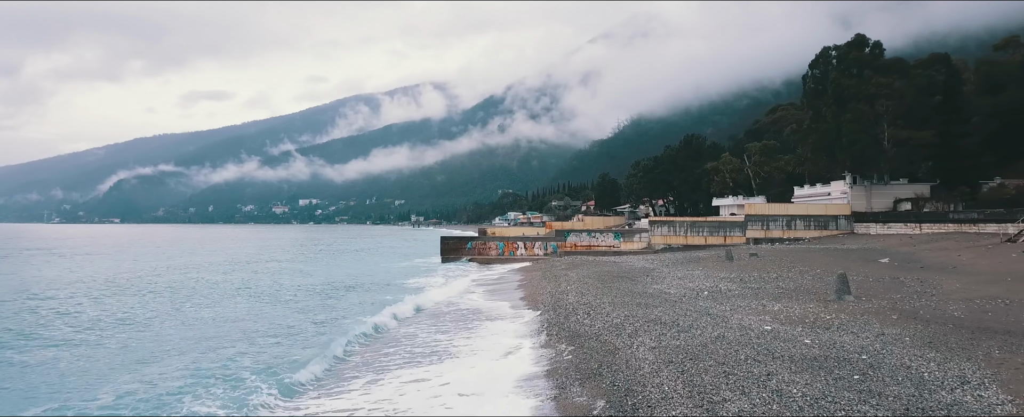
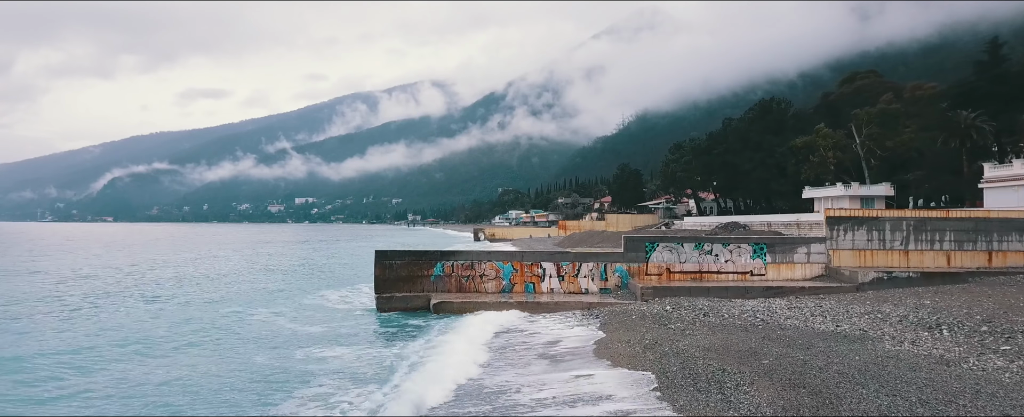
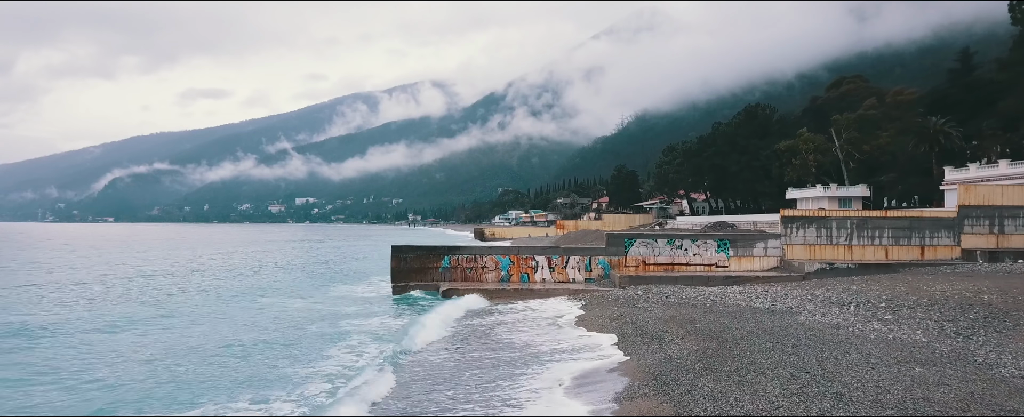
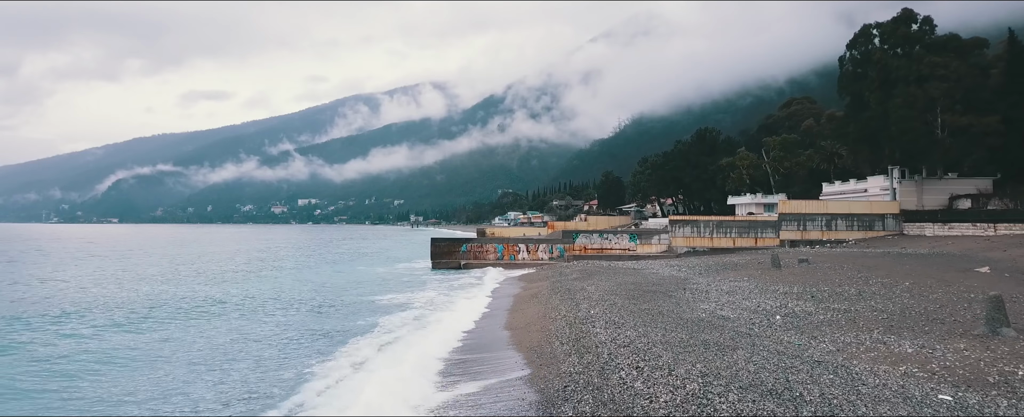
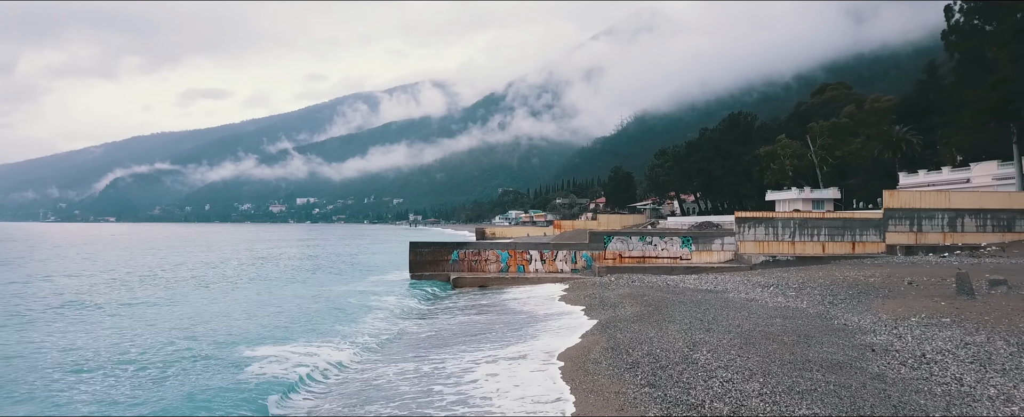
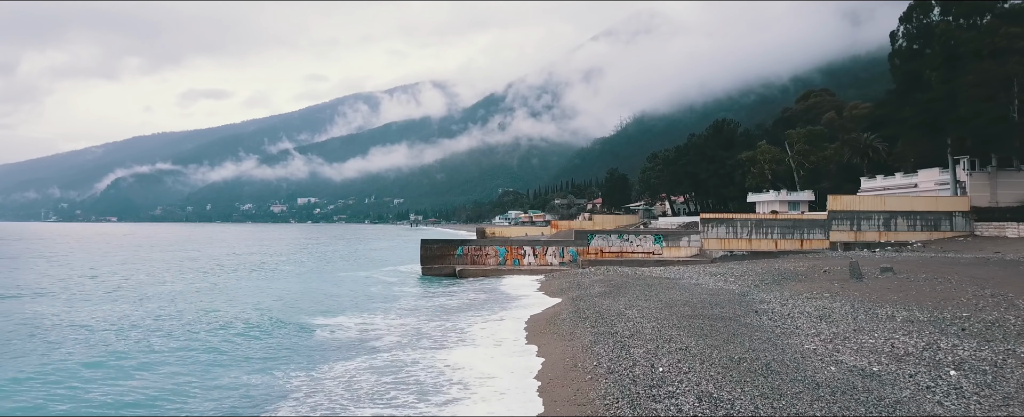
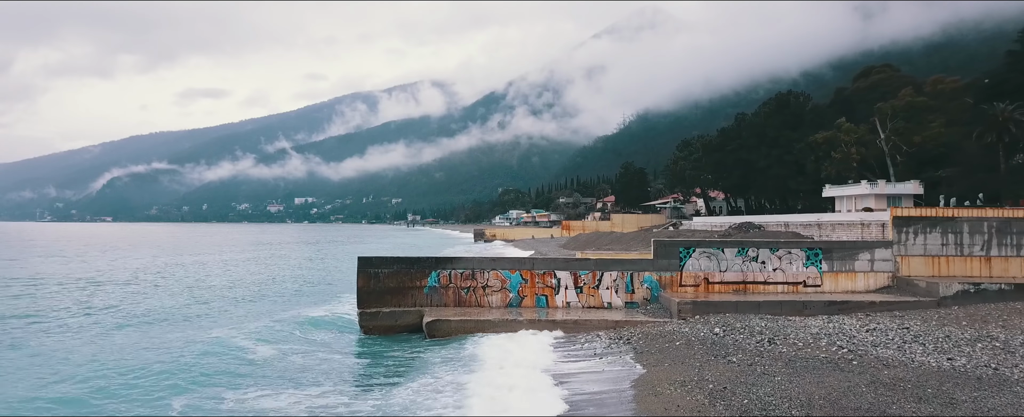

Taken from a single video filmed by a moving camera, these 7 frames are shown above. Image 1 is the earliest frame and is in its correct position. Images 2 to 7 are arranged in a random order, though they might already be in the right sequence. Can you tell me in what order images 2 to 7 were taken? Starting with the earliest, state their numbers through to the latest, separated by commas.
4, 6, 5, 3, 2, 7
